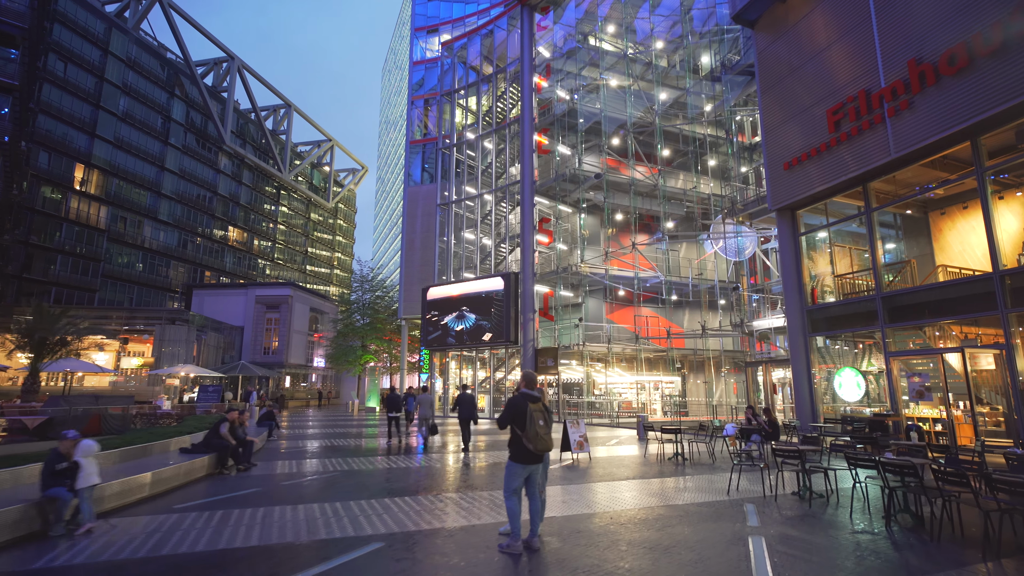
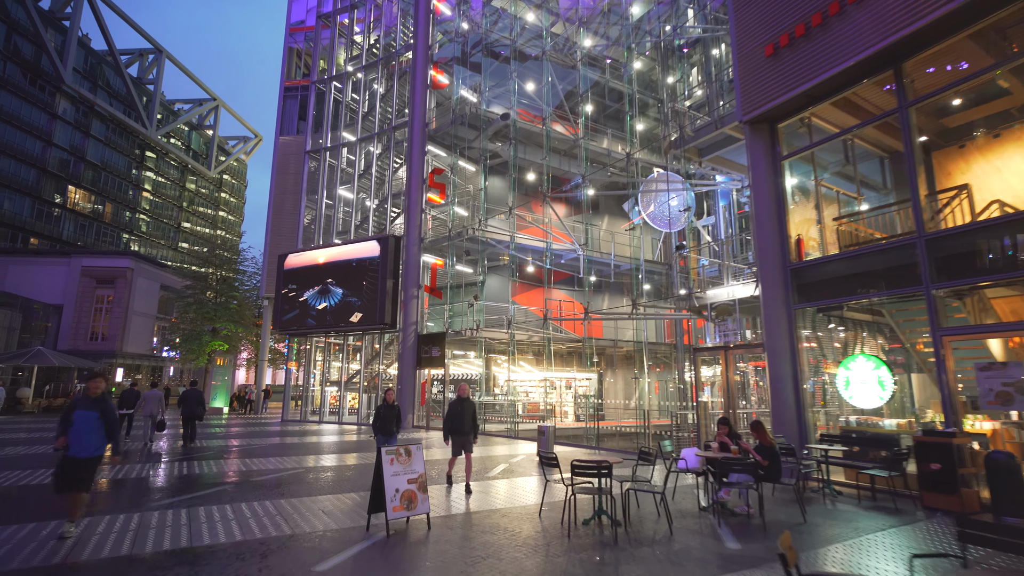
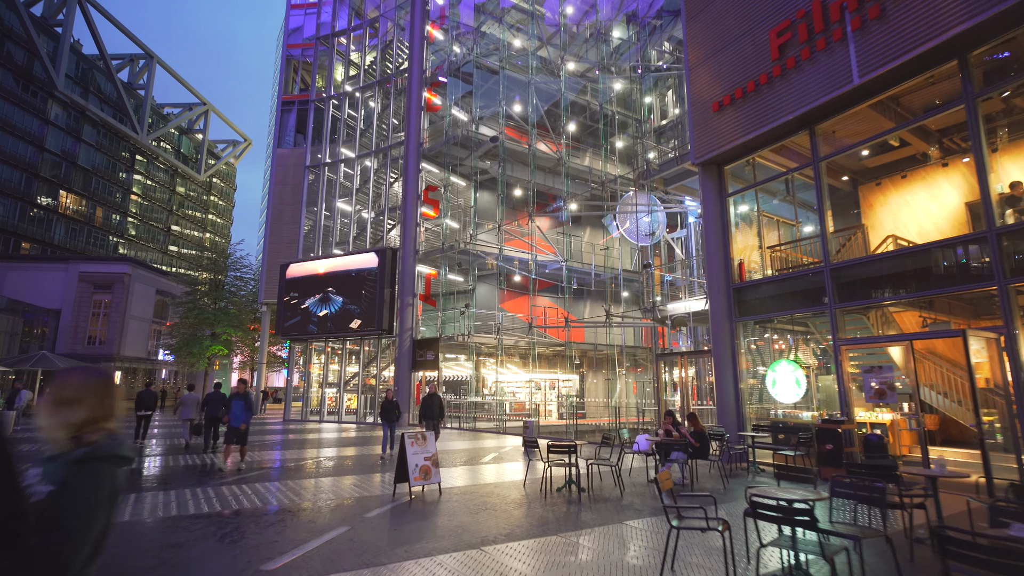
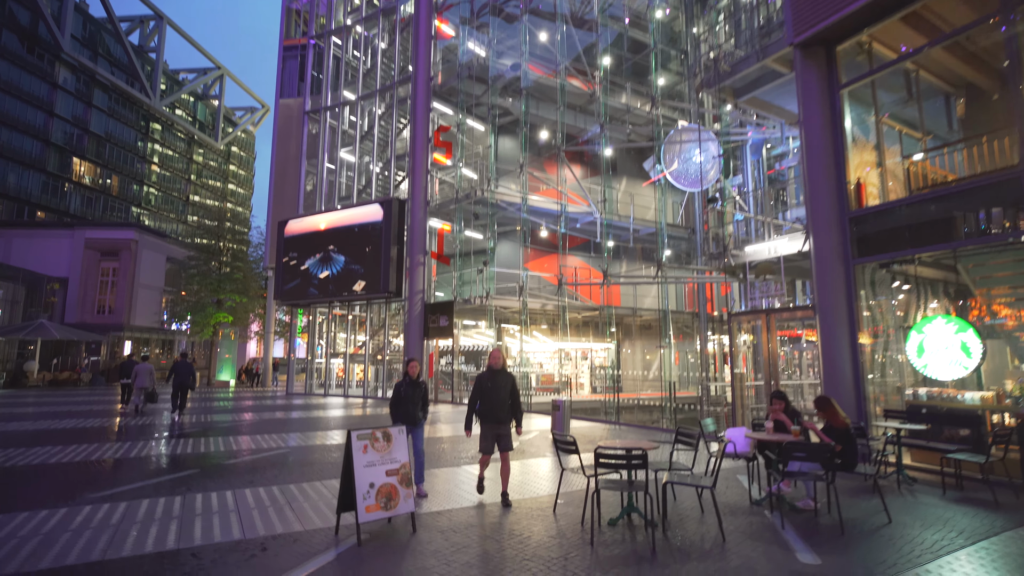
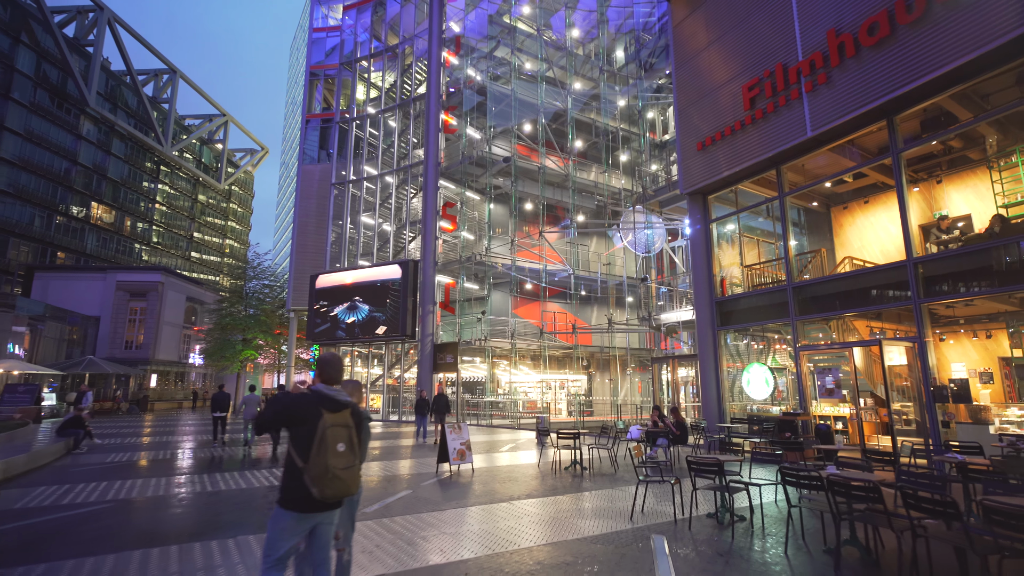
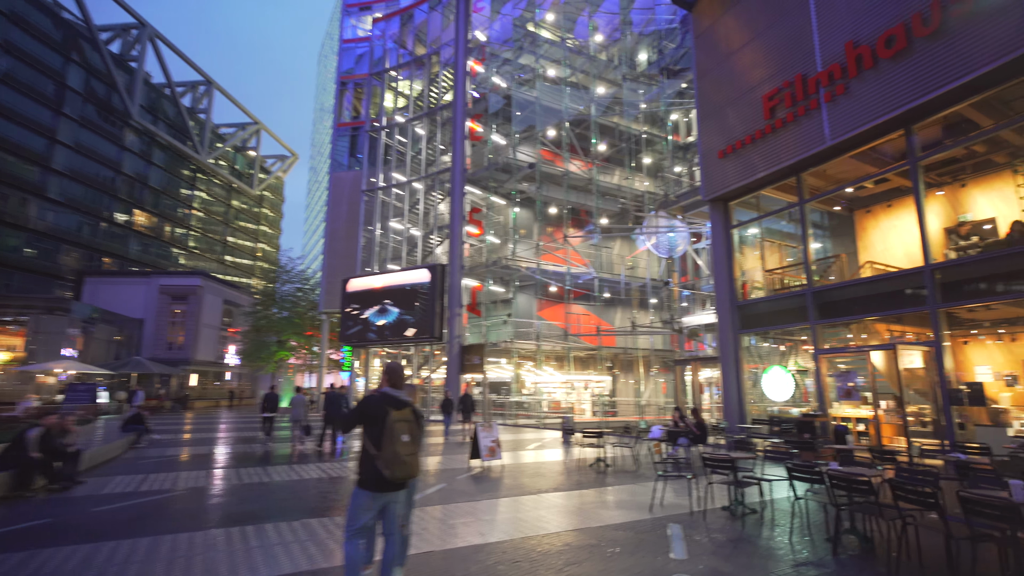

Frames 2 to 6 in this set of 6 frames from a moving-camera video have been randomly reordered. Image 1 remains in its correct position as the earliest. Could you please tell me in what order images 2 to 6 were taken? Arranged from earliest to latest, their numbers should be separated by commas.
6, 5, 3, 2, 4
